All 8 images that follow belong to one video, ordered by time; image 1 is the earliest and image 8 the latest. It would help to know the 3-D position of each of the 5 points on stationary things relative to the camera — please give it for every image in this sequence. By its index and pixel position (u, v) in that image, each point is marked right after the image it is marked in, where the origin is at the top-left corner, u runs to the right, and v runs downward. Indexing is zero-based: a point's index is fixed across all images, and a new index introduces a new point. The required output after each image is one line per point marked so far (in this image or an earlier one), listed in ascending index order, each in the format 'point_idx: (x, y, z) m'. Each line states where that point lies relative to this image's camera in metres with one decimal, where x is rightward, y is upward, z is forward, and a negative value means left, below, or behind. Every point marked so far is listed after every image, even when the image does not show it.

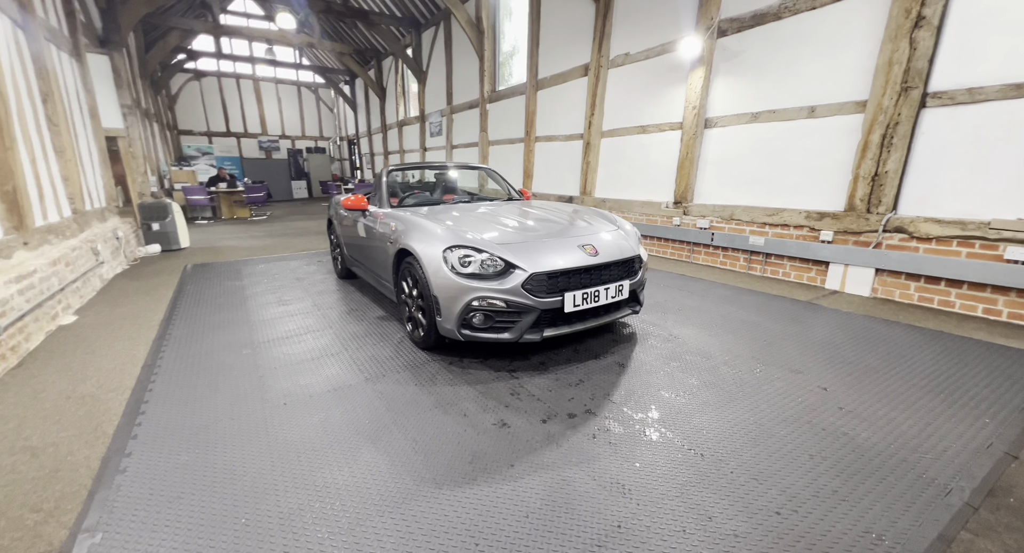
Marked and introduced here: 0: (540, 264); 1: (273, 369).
0: (+0.1, +0.1, +2.2) m
1: (-1.4, -0.5, +2.3) m
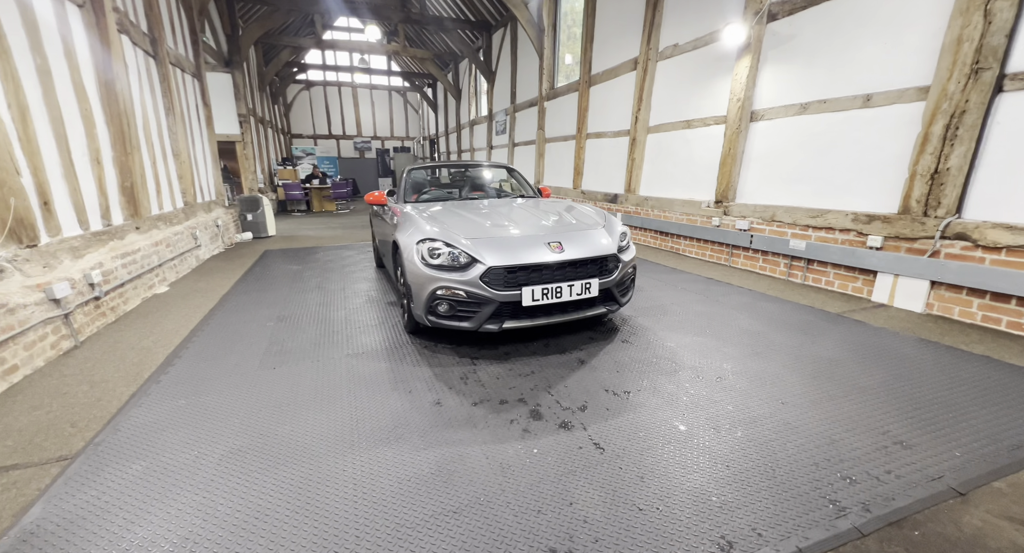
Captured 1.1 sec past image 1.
0: (-0.1, +0.1, +2.3) m
1: (-1.5, -0.4, +2.7) m
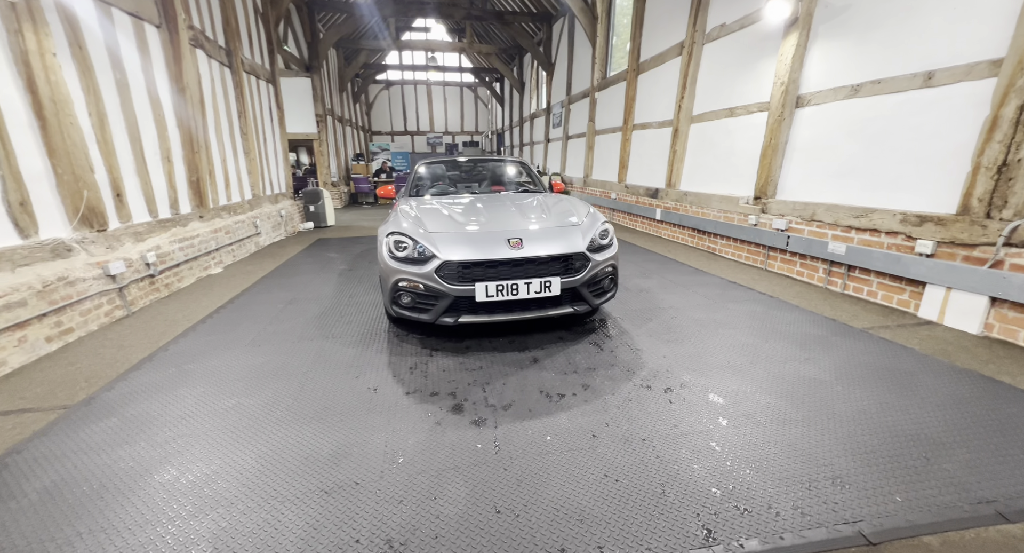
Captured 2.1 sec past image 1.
0: (-0.3, +0.1, +2.3) m
1: (-1.7, -0.3, +3.0) m
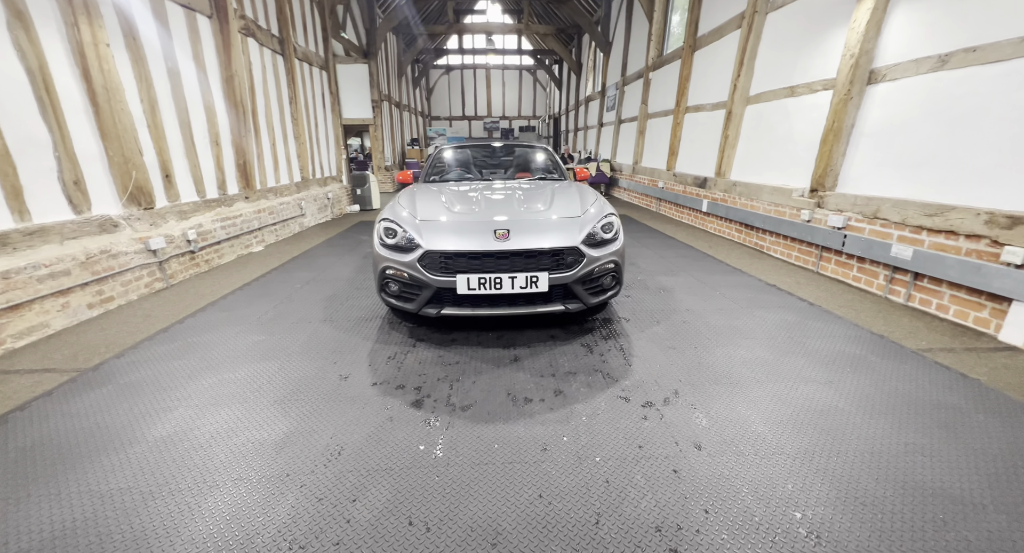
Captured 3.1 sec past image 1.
0: (-0.4, +0.2, +2.3) m
1: (-1.7, -0.2, +3.2) m
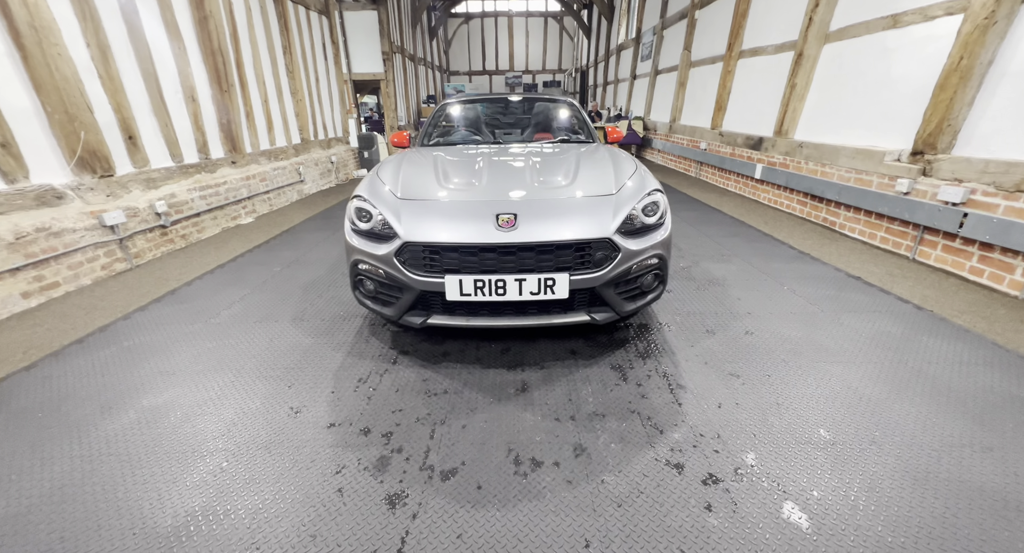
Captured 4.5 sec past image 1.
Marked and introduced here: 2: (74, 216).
0: (-0.4, +0.2, +1.7) m
1: (-1.6, -0.1, +2.7) m
2: (-2.9, +0.4, +2.7) m
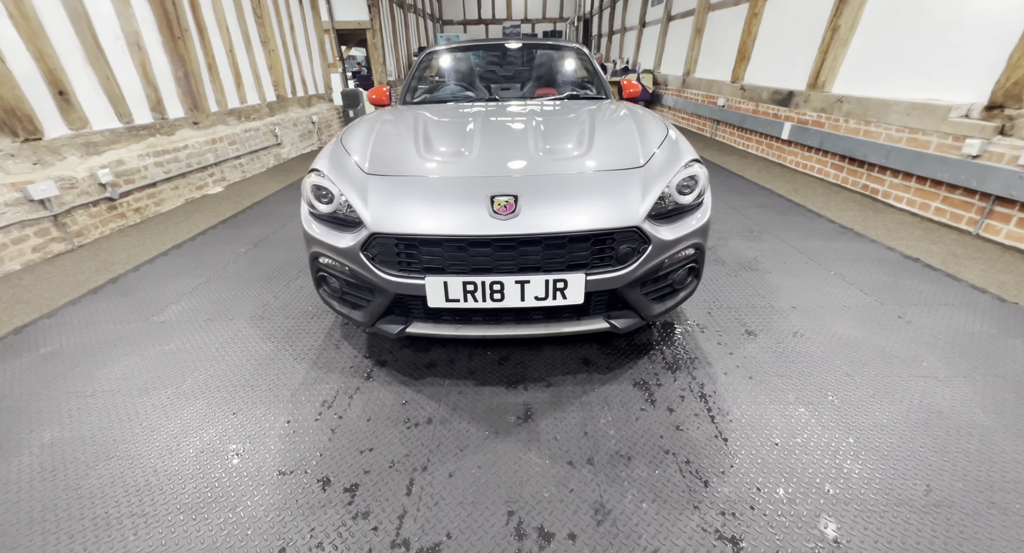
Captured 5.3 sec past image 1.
0: (-0.4, +0.2, +1.3) m
1: (-1.6, 0.0, +2.3) m
2: (-2.9, +0.5, +2.3) m
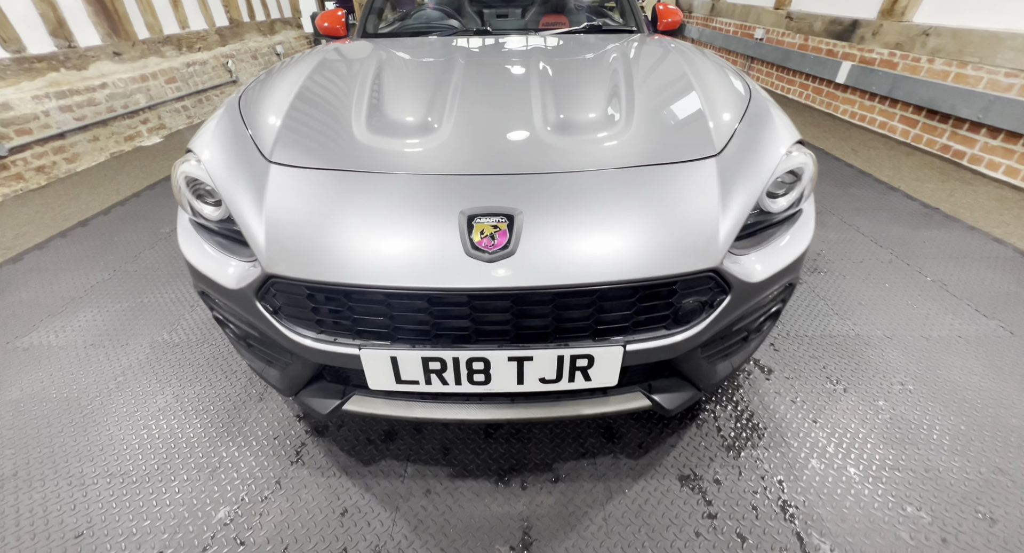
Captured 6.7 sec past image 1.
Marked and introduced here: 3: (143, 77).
0: (-0.4, +0.1, +0.7) m
1: (-1.6, 0.0, +1.8) m
2: (-2.9, +0.5, +1.7) m
3: (-2.9, +1.6, +3.3) m
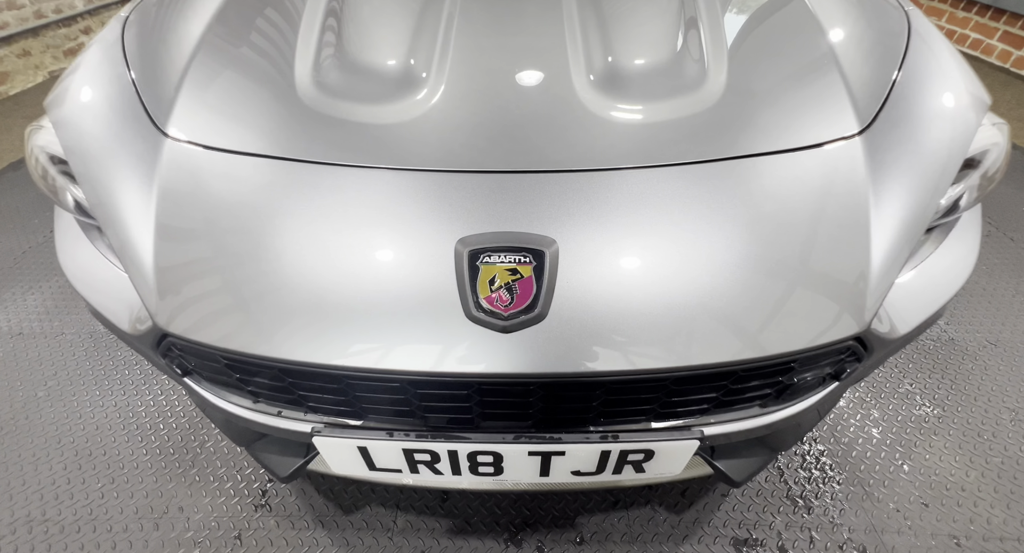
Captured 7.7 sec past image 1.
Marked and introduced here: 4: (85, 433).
0: (-0.4, 0.0, +0.5) m
1: (-1.6, +0.2, +1.5) m
2: (-2.9, +0.6, +1.3) m
3: (-2.8, +2.0, +2.7) m
4: (-1.0, -0.4, +1.0) m
